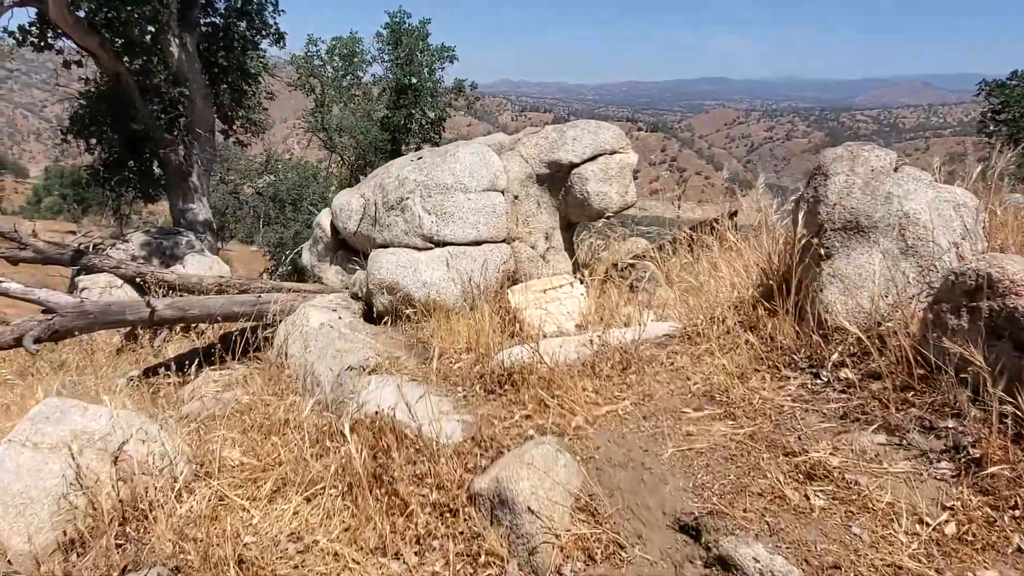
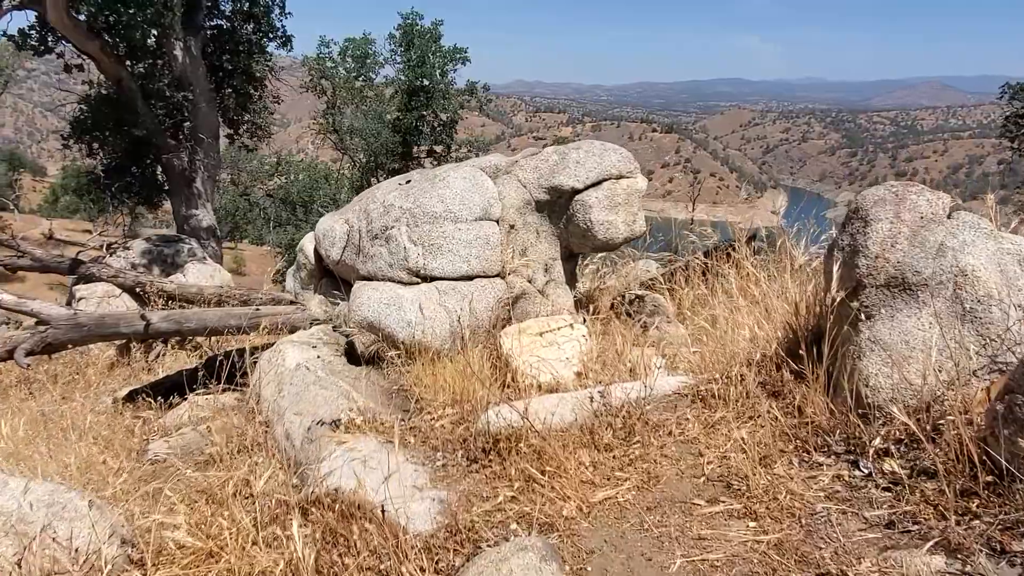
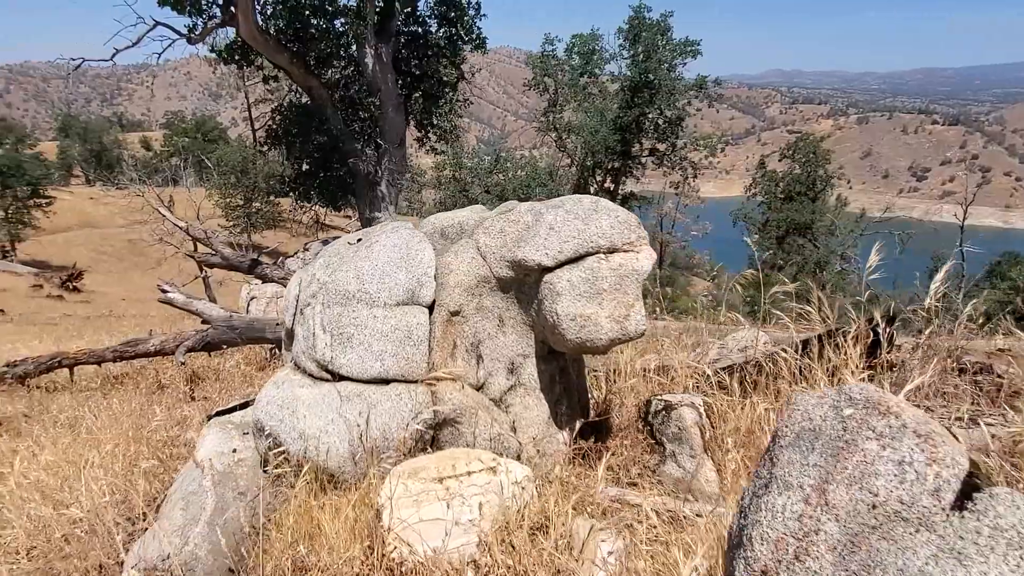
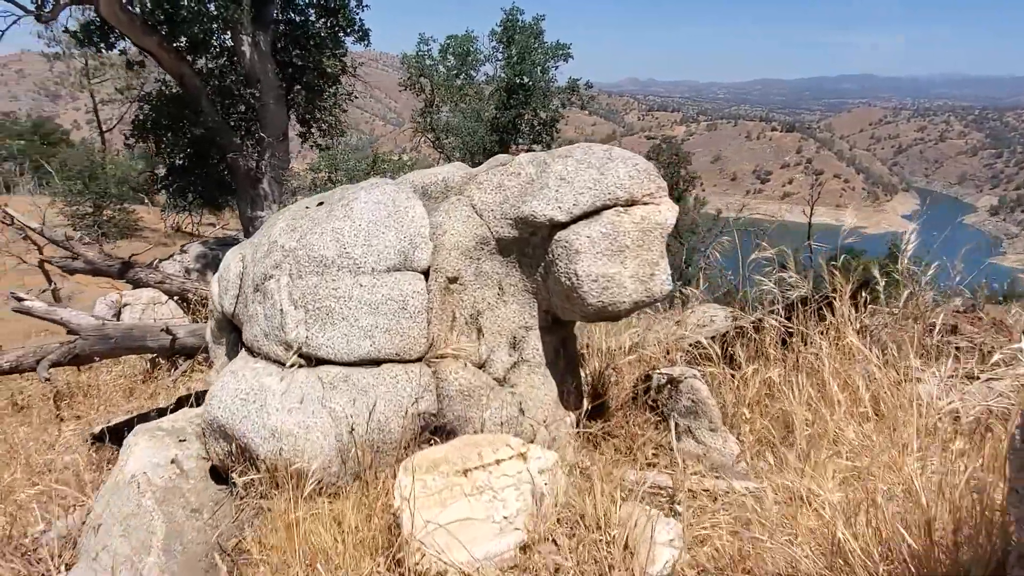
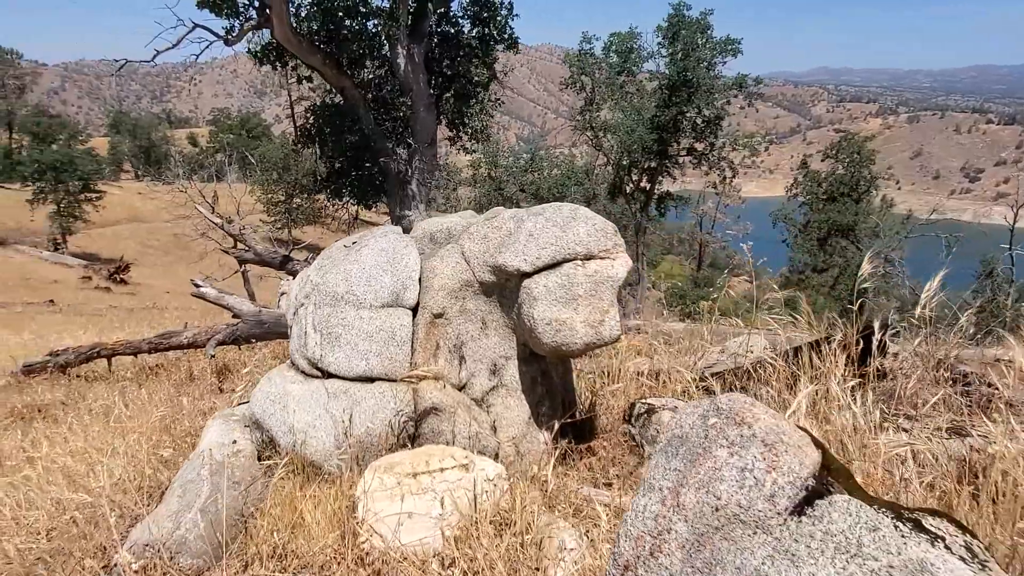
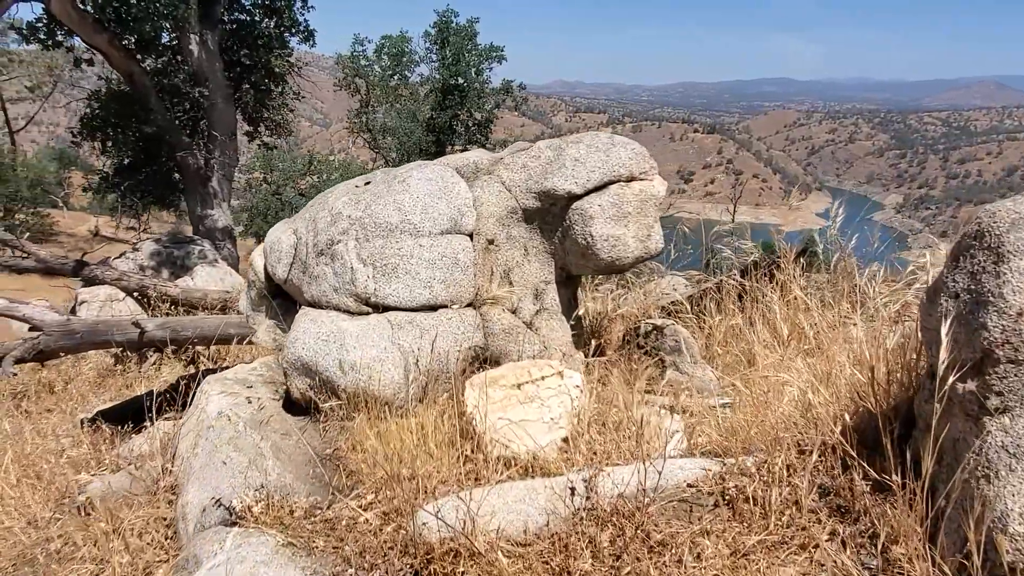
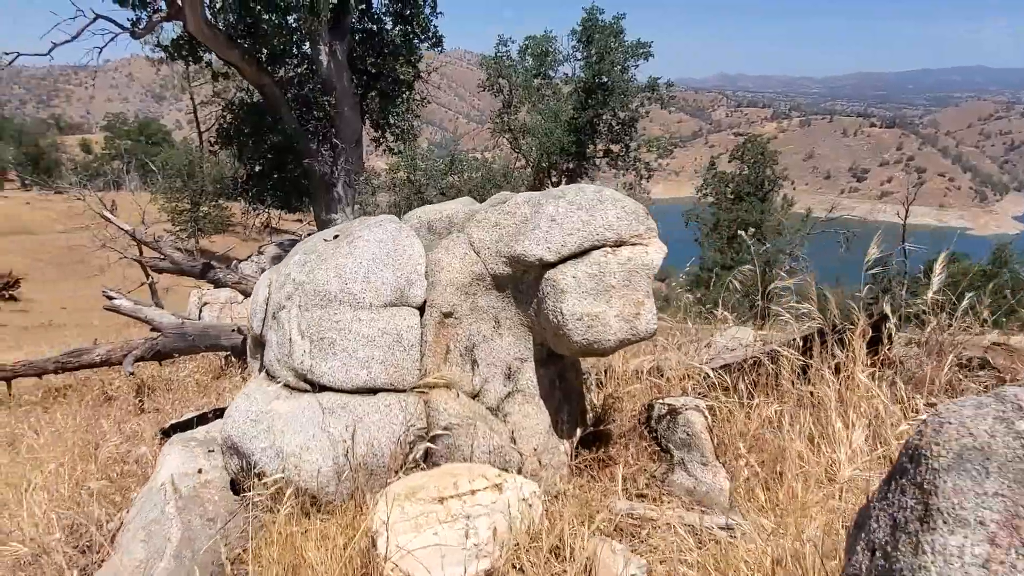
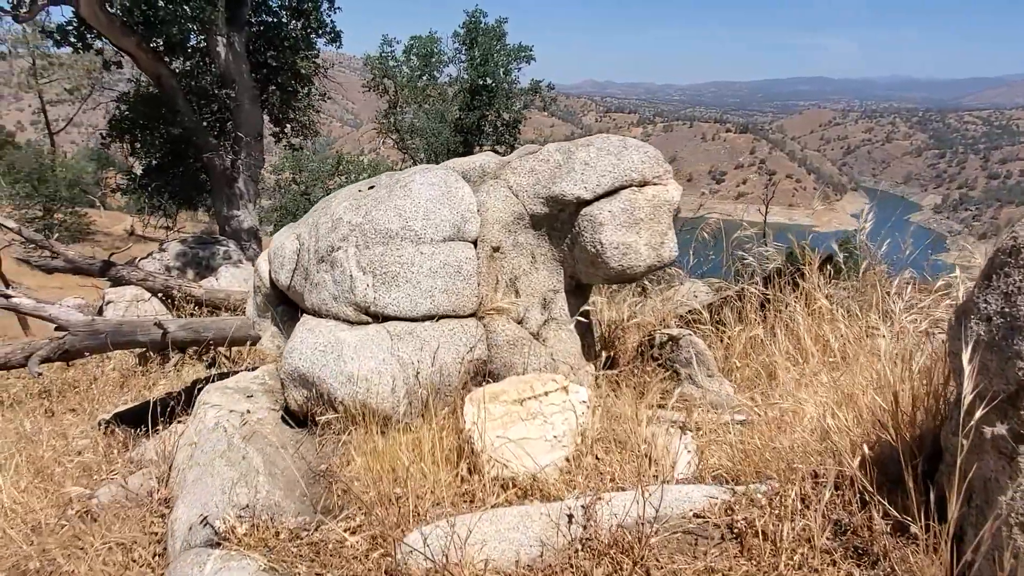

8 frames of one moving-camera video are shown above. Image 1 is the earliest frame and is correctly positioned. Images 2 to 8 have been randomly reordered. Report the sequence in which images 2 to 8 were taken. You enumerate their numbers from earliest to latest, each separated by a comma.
2, 6, 8, 4, 7, 3, 5
